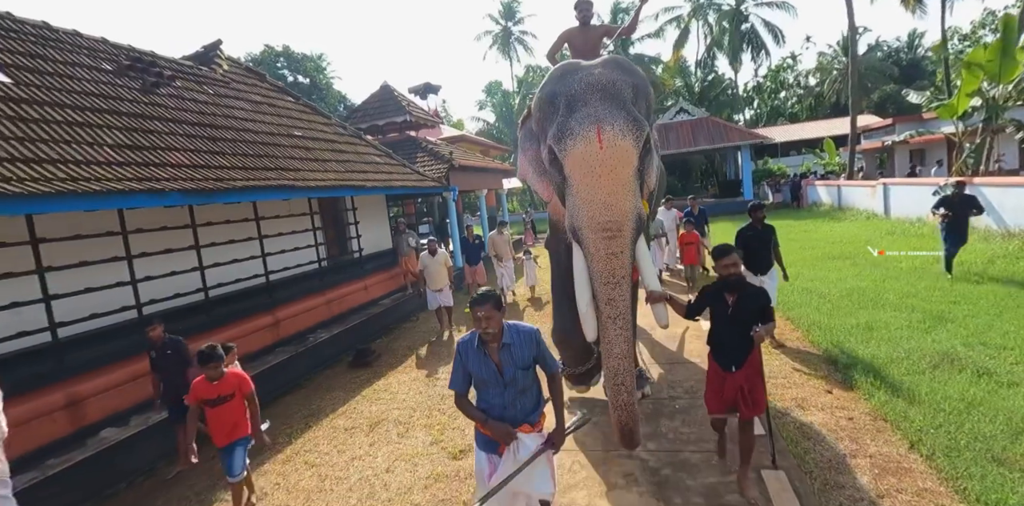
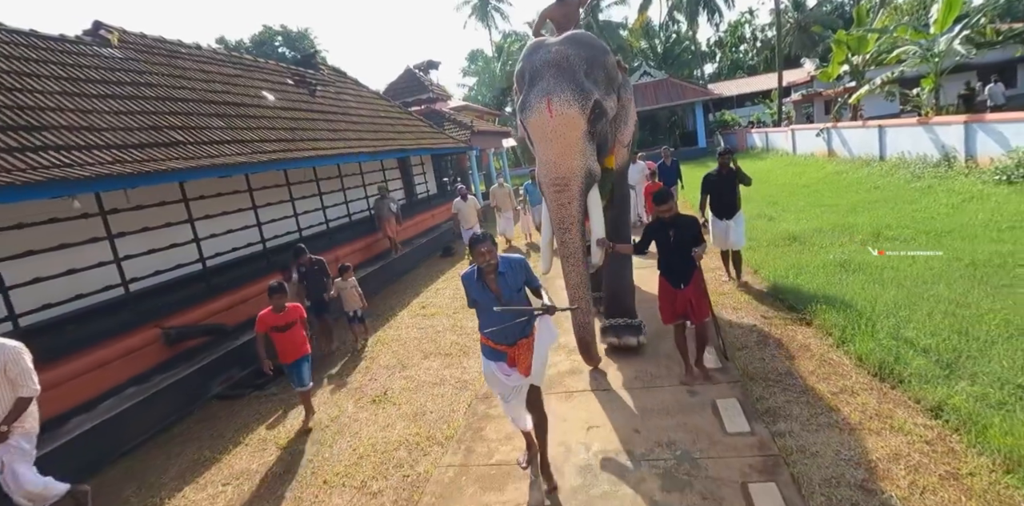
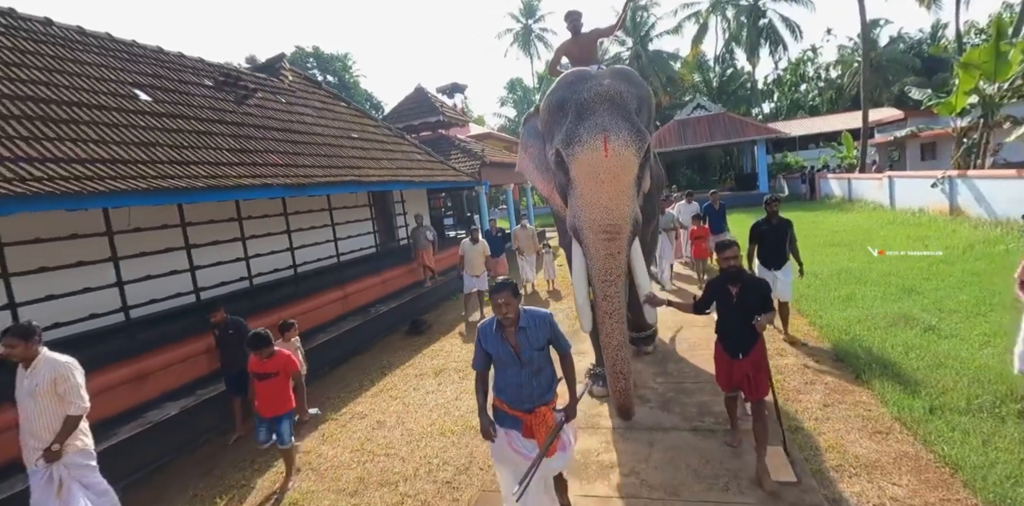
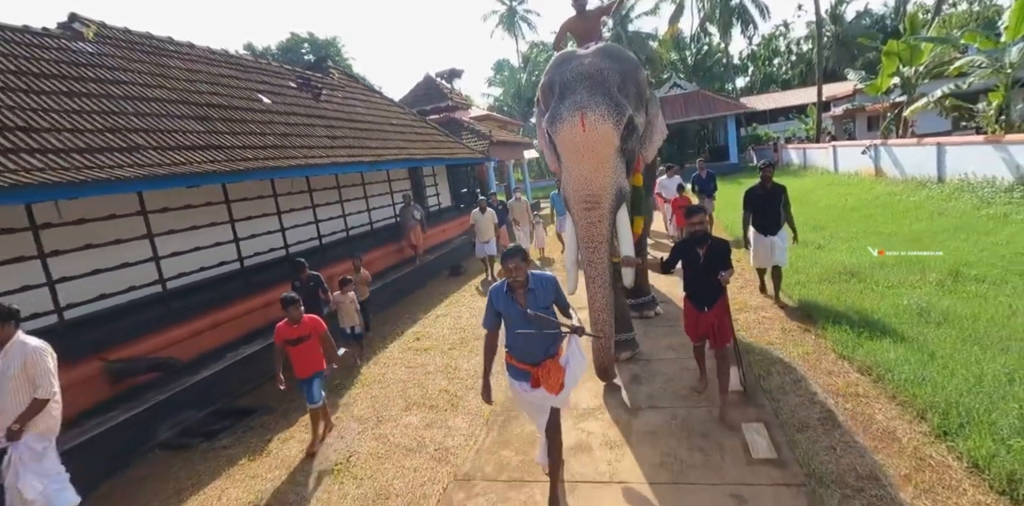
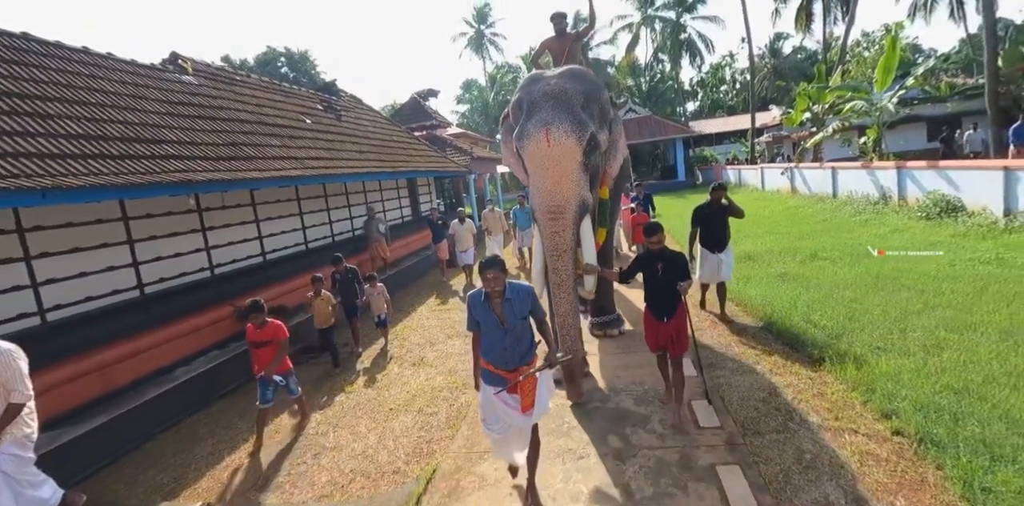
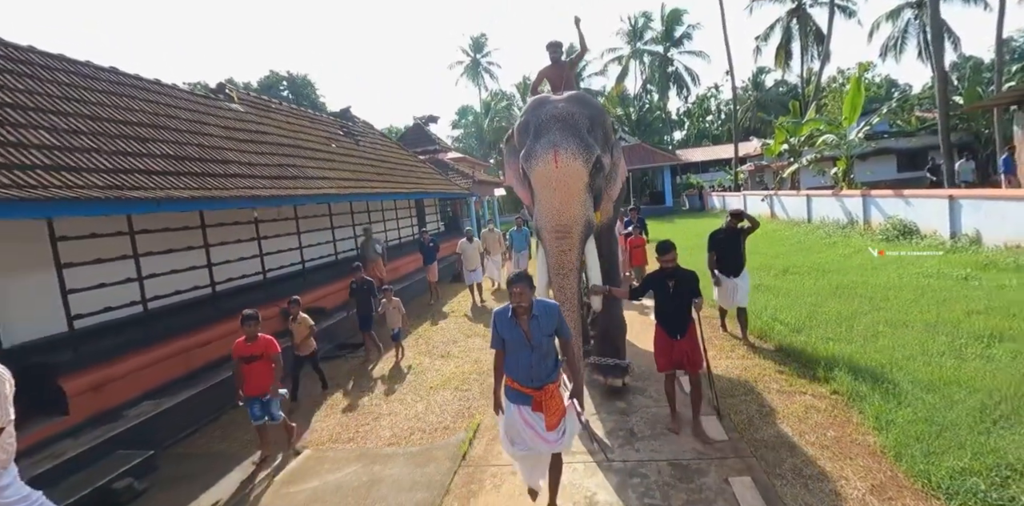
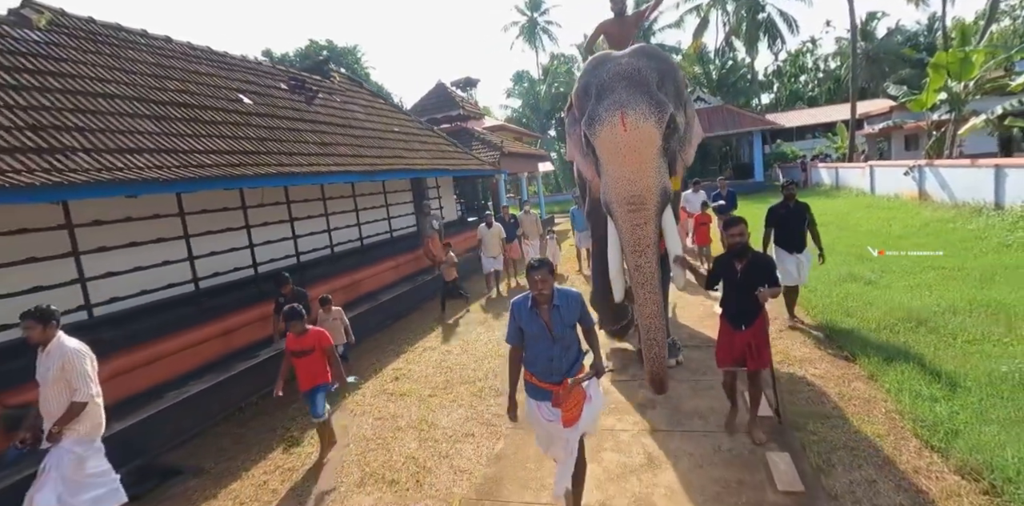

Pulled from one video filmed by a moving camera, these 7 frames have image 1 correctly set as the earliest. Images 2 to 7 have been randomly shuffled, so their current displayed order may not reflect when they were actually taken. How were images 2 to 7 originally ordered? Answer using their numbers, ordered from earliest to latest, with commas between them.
3, 7, 4, 2, 5, 6
